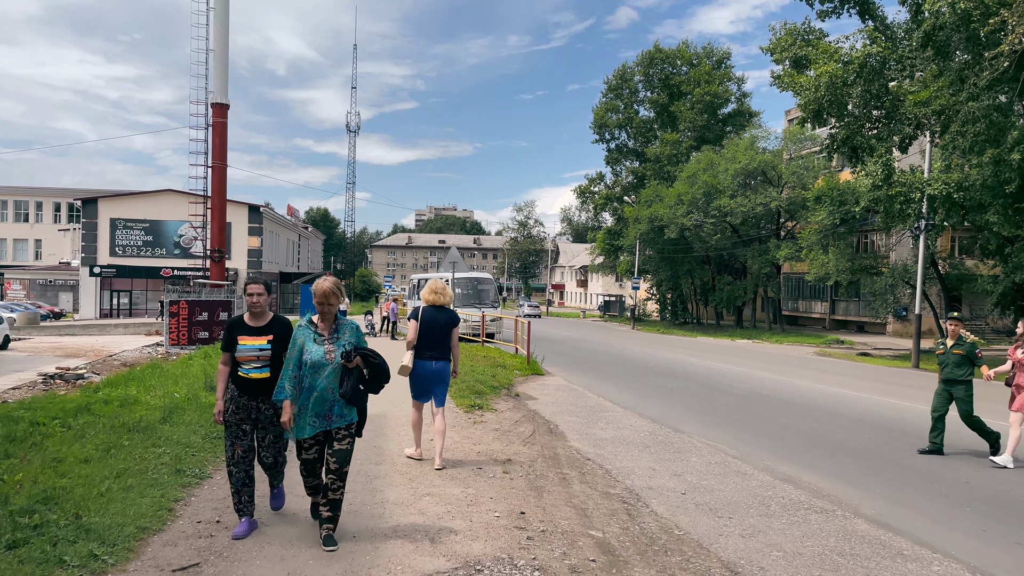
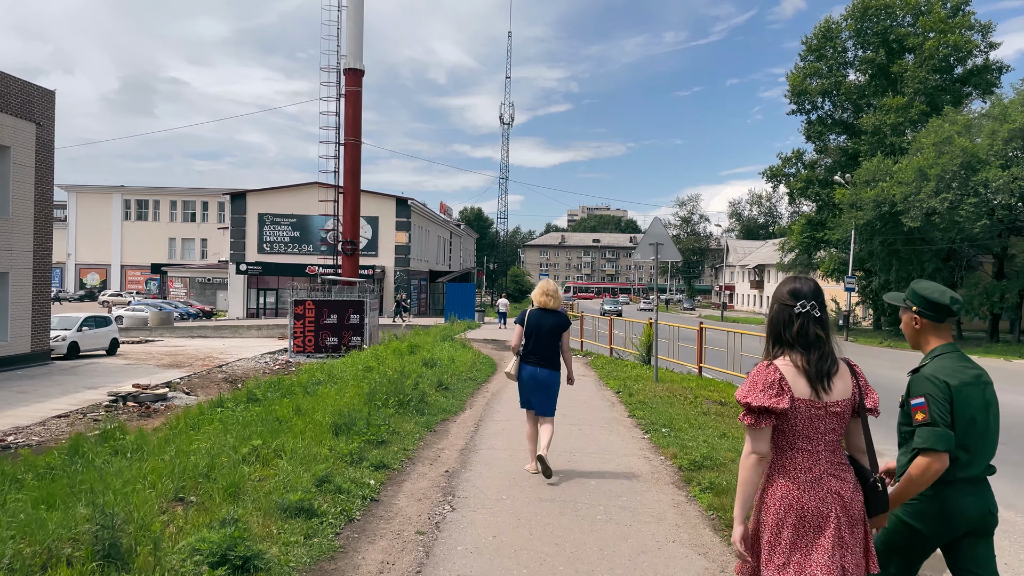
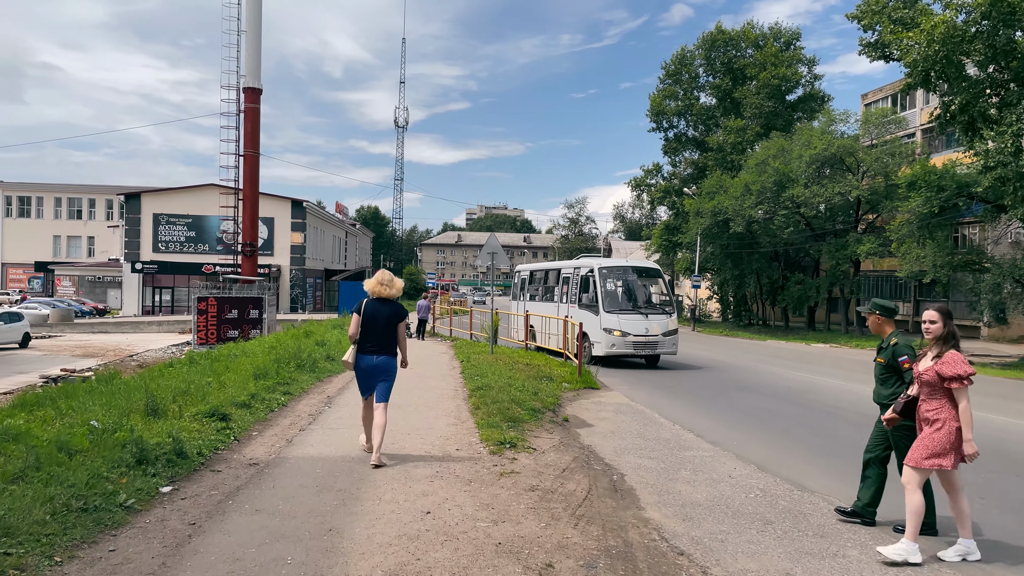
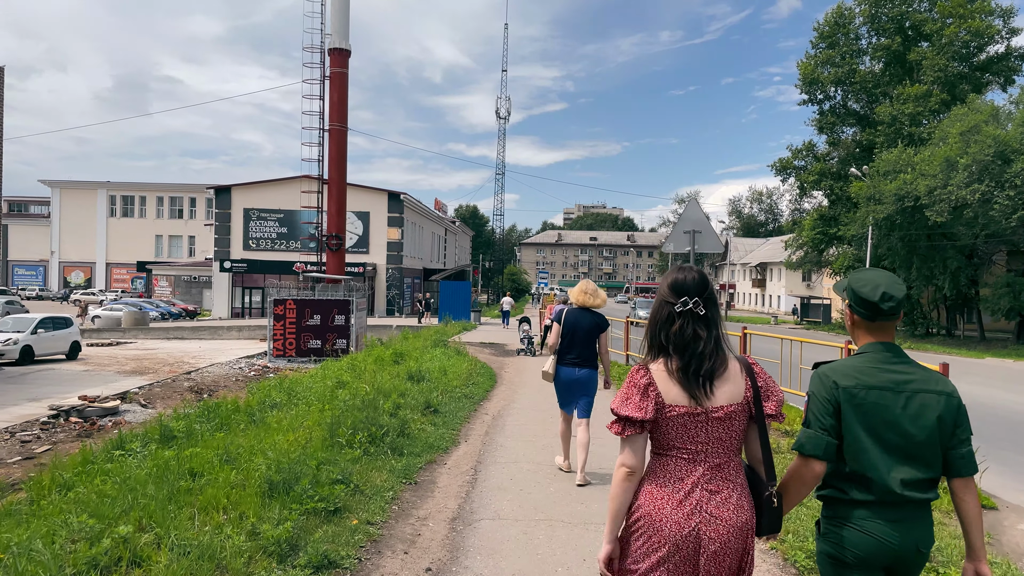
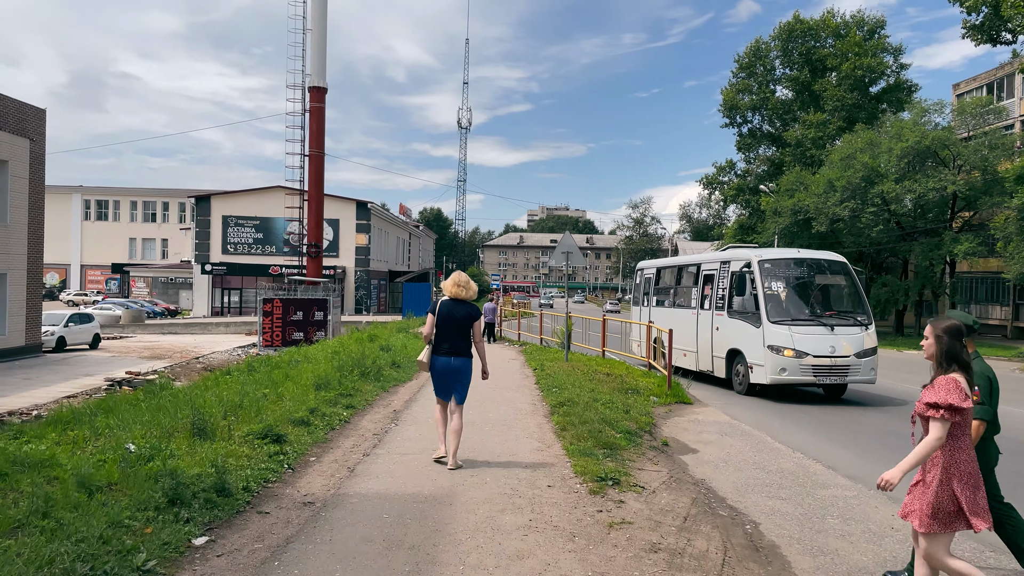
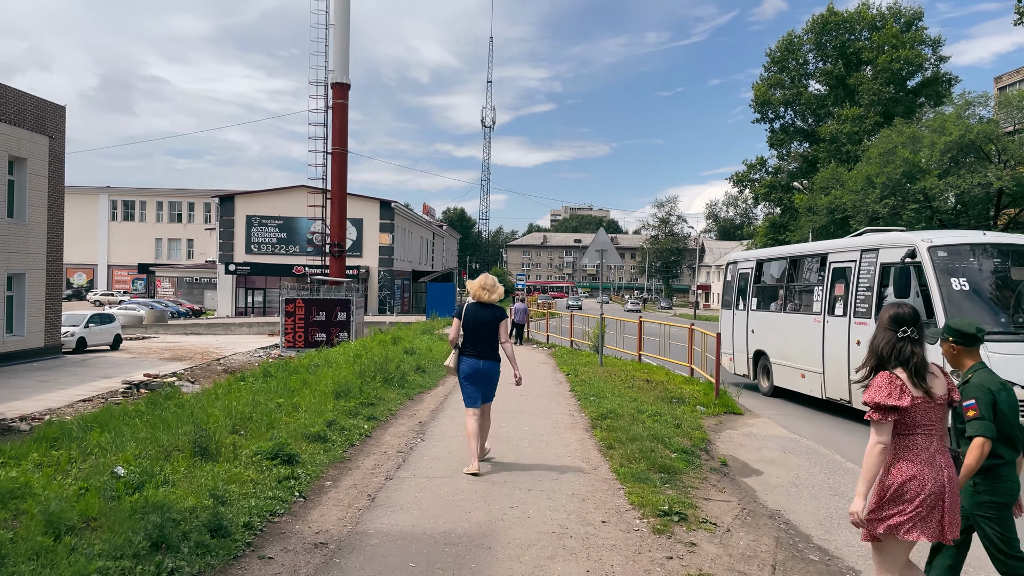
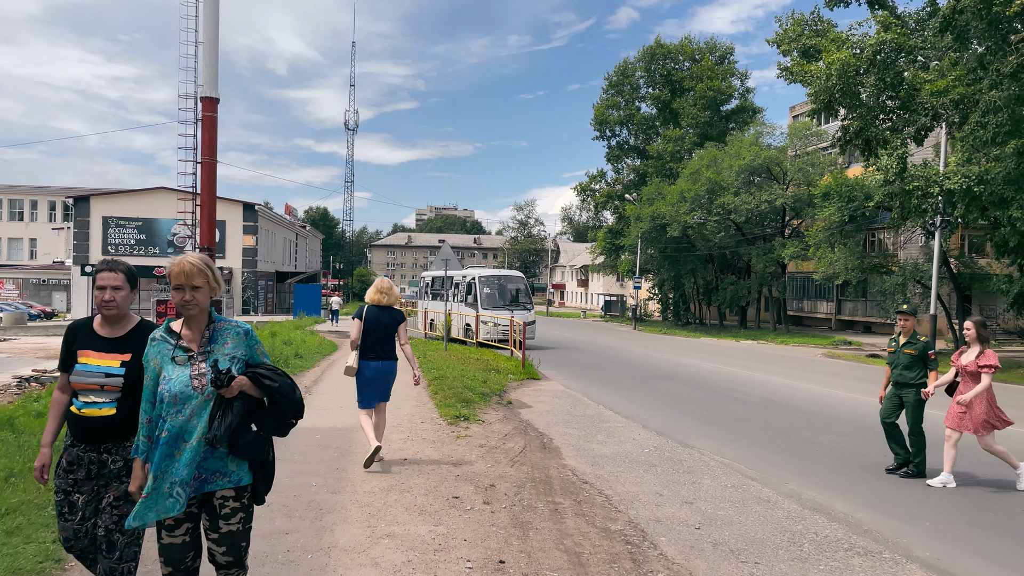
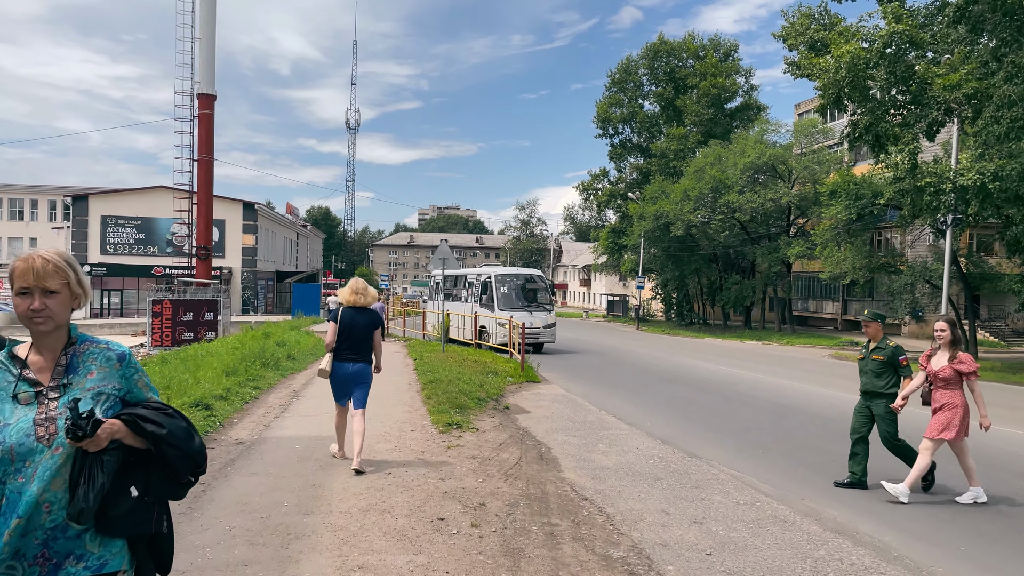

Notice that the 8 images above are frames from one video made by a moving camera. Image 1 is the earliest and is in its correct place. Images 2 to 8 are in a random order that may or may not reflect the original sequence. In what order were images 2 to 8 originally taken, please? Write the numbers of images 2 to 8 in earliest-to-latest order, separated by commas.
7, 8, 3, 5, 6, 2, 4
